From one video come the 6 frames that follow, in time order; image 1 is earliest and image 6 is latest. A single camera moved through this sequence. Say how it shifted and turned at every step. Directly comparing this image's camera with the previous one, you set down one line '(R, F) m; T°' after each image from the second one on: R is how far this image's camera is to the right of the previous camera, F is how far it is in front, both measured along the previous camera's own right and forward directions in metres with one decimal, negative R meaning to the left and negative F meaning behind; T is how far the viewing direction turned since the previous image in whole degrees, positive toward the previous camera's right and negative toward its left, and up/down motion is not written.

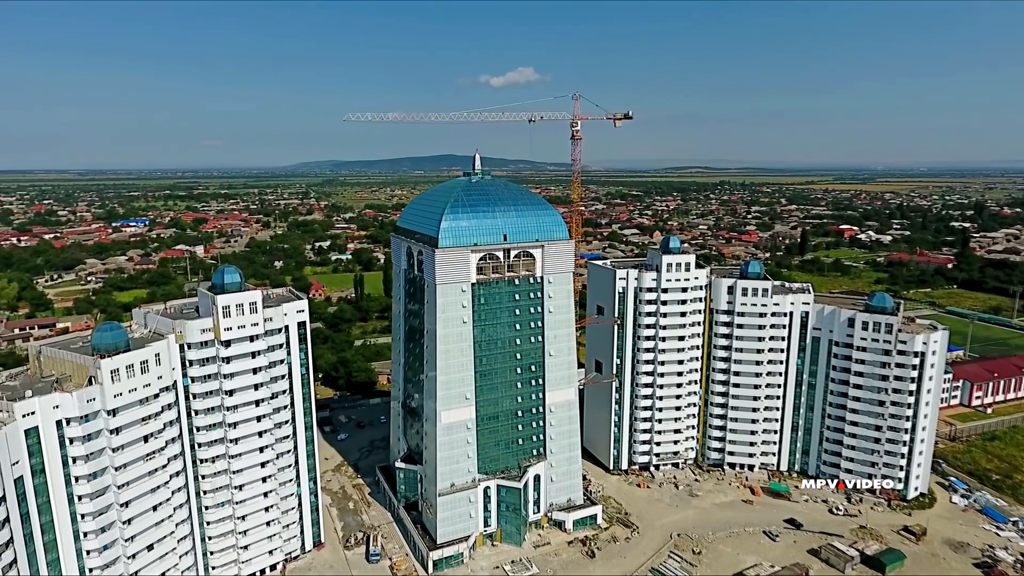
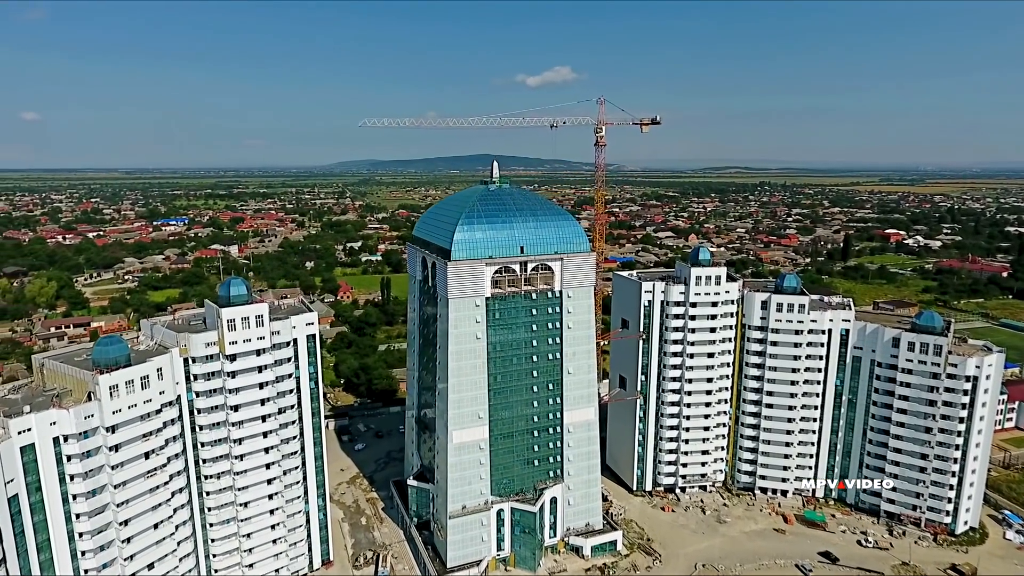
(+1.4, +2.4) m; -3°
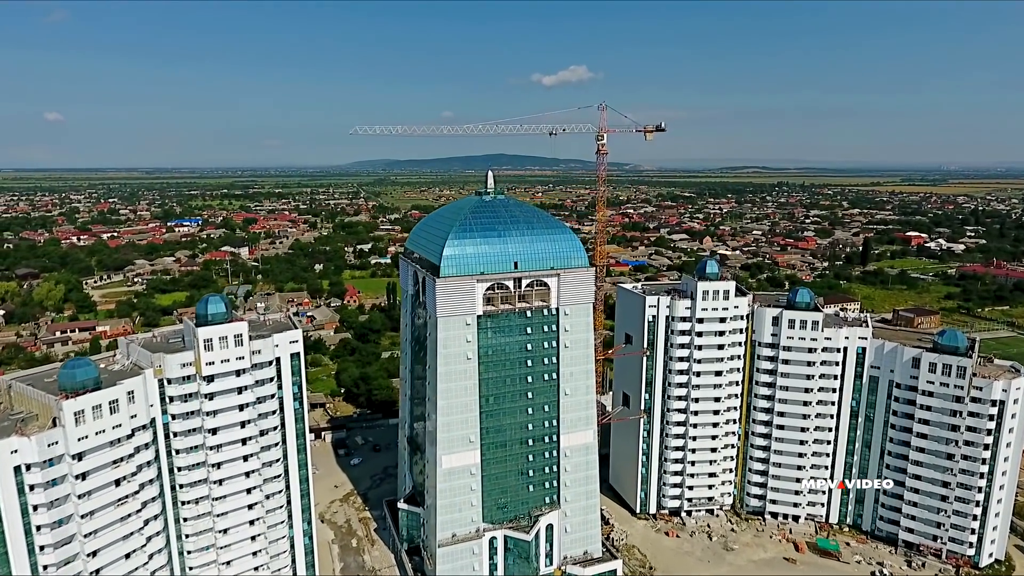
(+1.7, +2.5) m; -1°
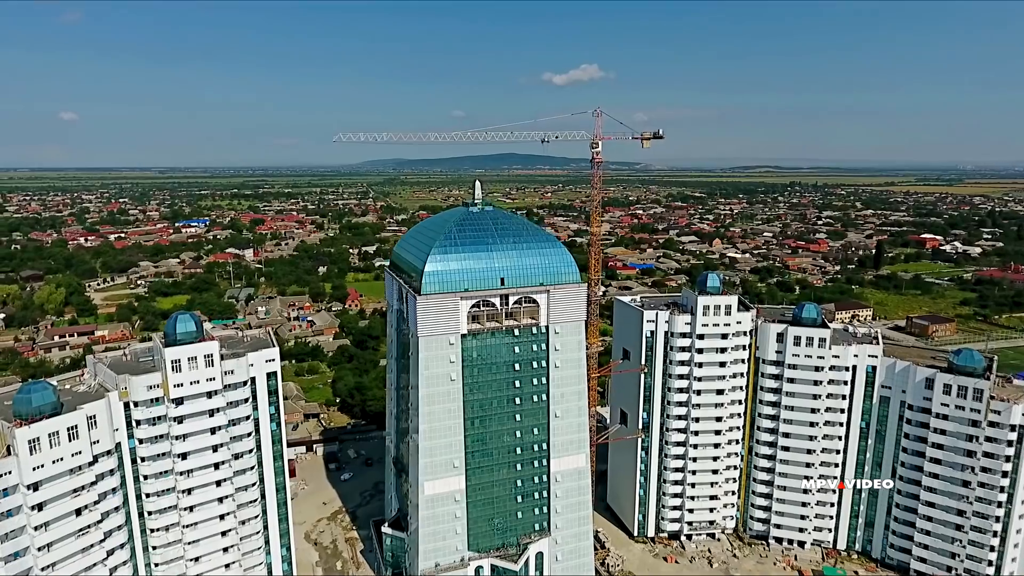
(+1.7, +2.4) m; -1°
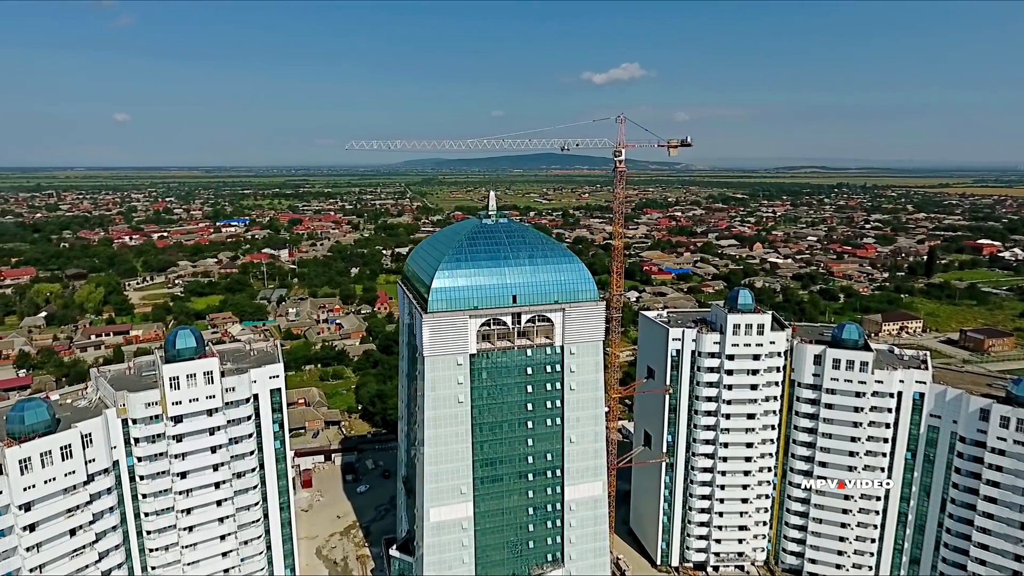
(+1.6, +2.5) m; -3°
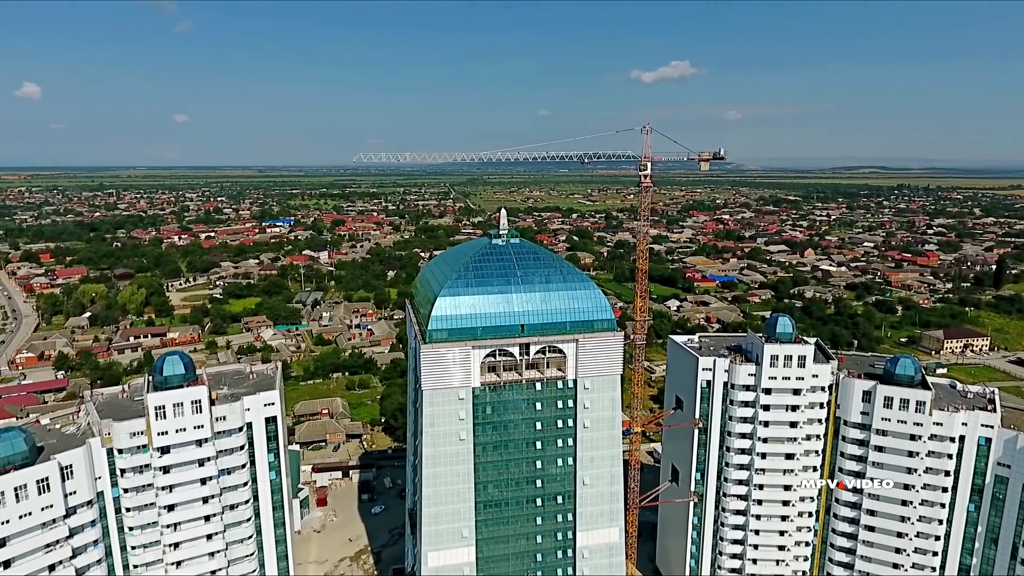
(+2.2, +3.5) m; -4°
